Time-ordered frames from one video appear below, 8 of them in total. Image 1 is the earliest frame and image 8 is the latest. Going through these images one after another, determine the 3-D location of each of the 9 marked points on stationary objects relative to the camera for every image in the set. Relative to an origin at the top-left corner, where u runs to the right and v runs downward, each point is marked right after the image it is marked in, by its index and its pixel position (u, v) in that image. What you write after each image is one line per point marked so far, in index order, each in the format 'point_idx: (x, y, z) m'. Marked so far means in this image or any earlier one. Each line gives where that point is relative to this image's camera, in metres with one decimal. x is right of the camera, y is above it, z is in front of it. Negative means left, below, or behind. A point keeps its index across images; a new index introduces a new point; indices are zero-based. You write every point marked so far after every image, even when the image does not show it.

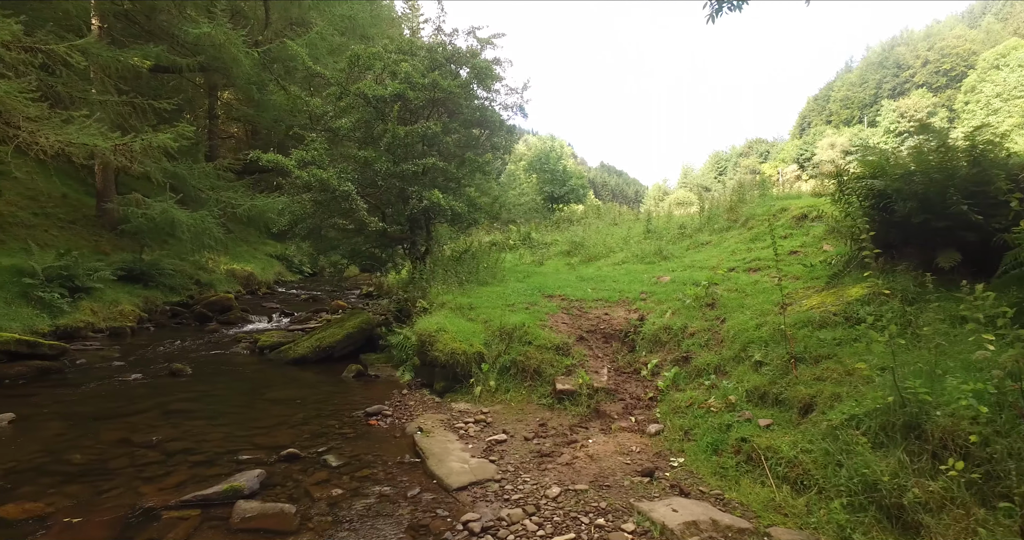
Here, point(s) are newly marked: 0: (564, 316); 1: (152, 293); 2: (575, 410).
0: (+0.6, -0.5, +7.4) m
1: (-8.6, -0.5, +16.3) m
2: (+0.5, -1.1, +5.4) m
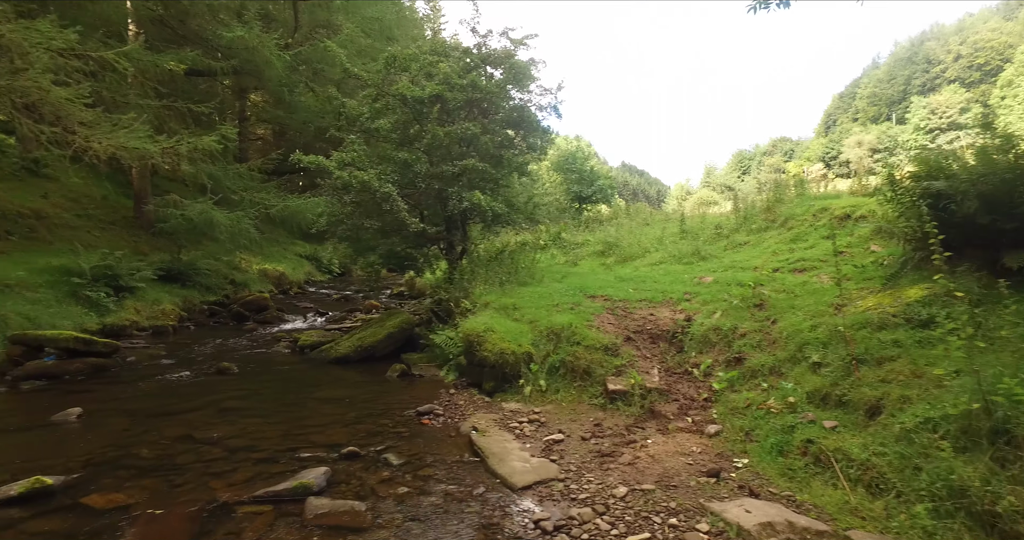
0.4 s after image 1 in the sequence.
0: (+1.1, -0.5, +7.4) m
1: (-7.8, -0.5, +16.6) m
2: (+0.9, -1.1, +5.4) m
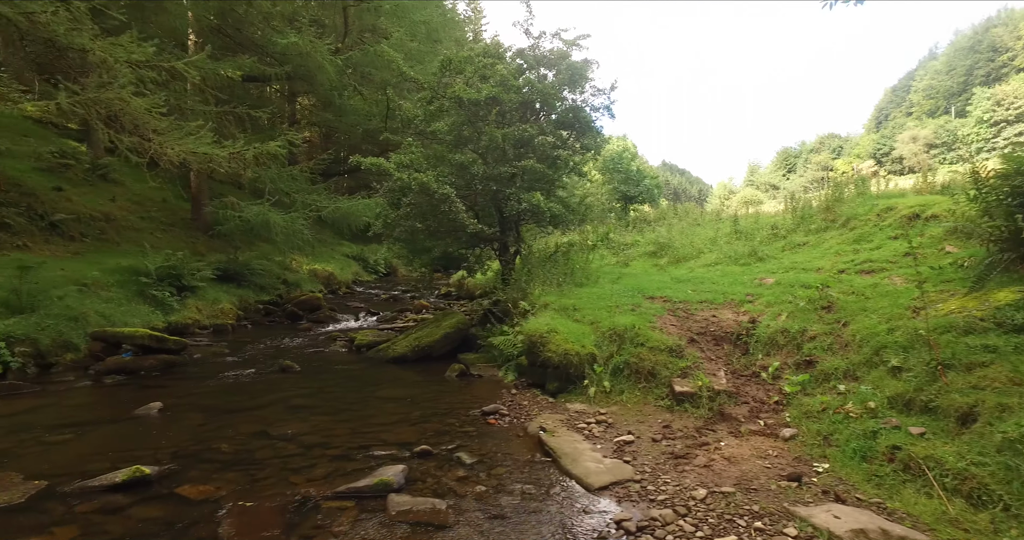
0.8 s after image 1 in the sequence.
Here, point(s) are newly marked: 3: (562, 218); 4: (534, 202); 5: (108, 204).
0: (+1.7, -0.5, +7.4) m
1: (-6.6, -0.6, +17.1) m
2: (+1.5, -1.1, +5.4) m
3: (+0.8, +0.8, +10.4) m
4: (+0.3, +1.0, +9.7) m
5: (-11.0, +1.8, +18.7) m
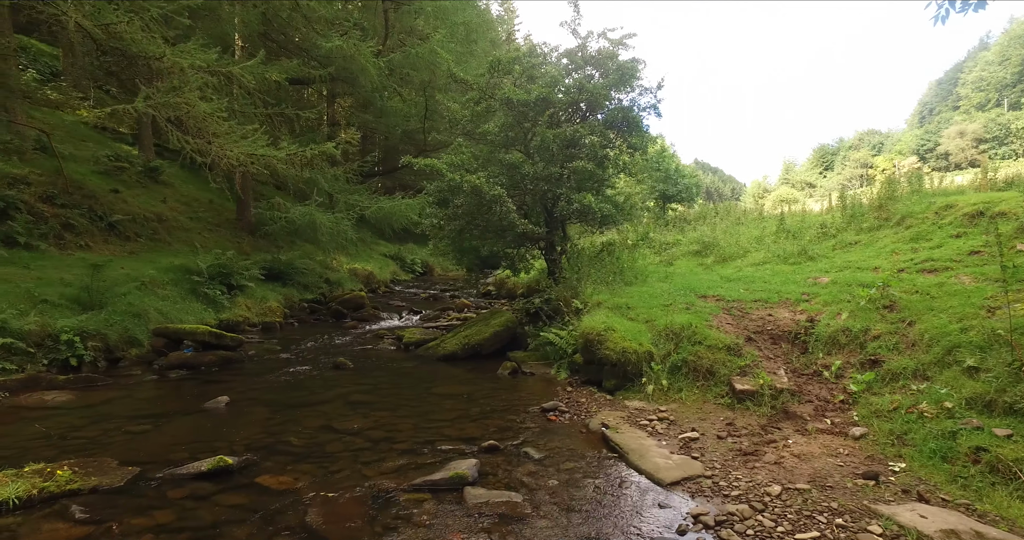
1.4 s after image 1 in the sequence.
0: (+2.3, -0.5, +7.4) m
1: (-5.6, -0.5, +17.4) m
2: (+1.9, -1.1, +5.4) m
3: (+1.5, +0.8, +10.4) m
4: (+1.0, +1.0, +9.7) m
5: (-9.9, +1.8, +19.3) m
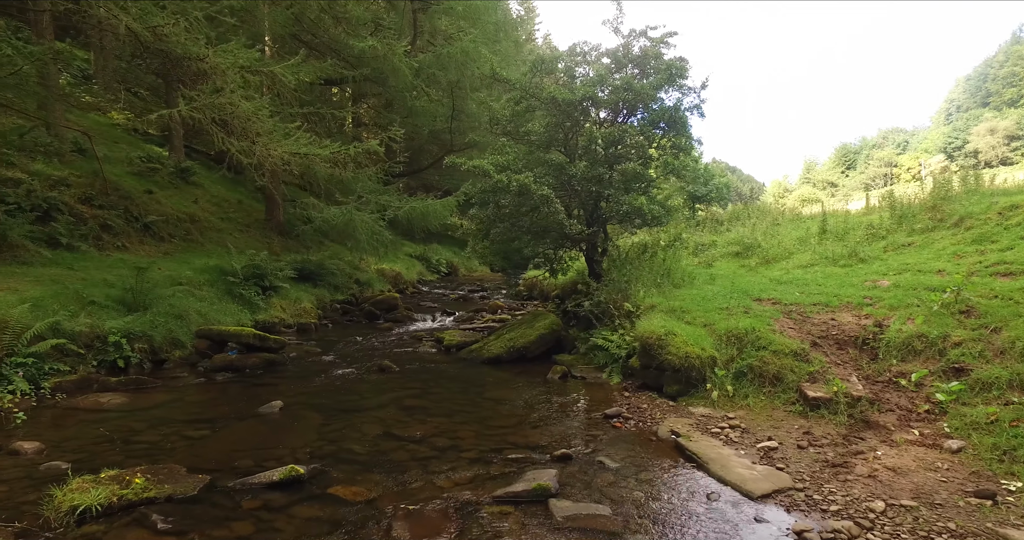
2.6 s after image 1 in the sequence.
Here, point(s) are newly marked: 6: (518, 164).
0: (+2.9, -0.5, +7.2) m
1: (-4.8, -0.5, +17.4) m
2: (+2.5, -1.1, +5.2) m
3: (+2.2, +0.8, +10.2) m
4: (+1.6, +0.9, +9.5) m
5: (-9.0, +1.8, +19.4) m
6: (0.0, +1.7, +10.5) m
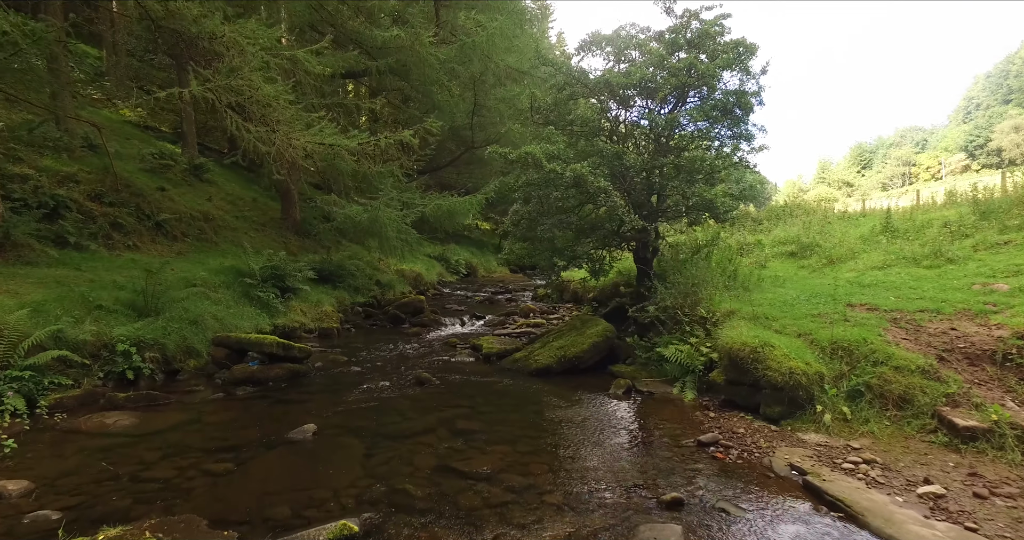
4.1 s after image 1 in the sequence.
0: (+3.5, -0.5, +6.2) m
1: (-4.1, -0.6, +16.5) m
2: (+3.0, -1.1, +4.2) m
3: (+2.8, +0.8, +9.2) m
4: (+2.3, +0.9, +8.6) m
5: (-8.3, +1.8, +18.5) m
6: (+0.6, +1.6, +9.6) m
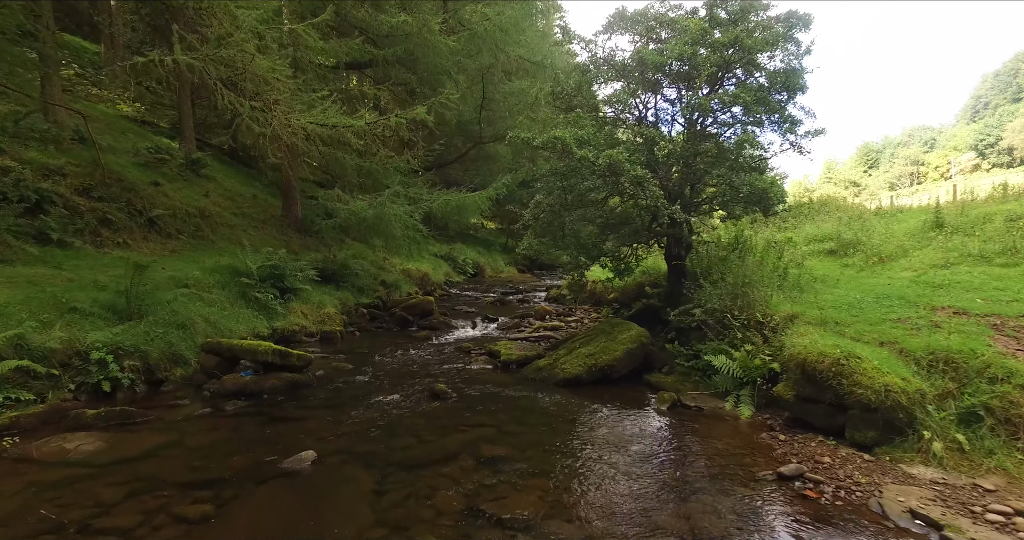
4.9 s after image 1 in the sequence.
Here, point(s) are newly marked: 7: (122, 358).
0: (+3.7, -0.5, +5.2) m
1: (-3.7, -0.6, +15.6) m
2: (+3.3, -1.1, +3.2) m
3: (+3.1, +0.8, +8.3) m
4: (+2.6, +0.9, +7.6) m
5: (-7.9, +1.8, +17.6) m
6: (+0.9, +1.7, +8.6) m
7: (-4.1, -0.9, +7.3) m
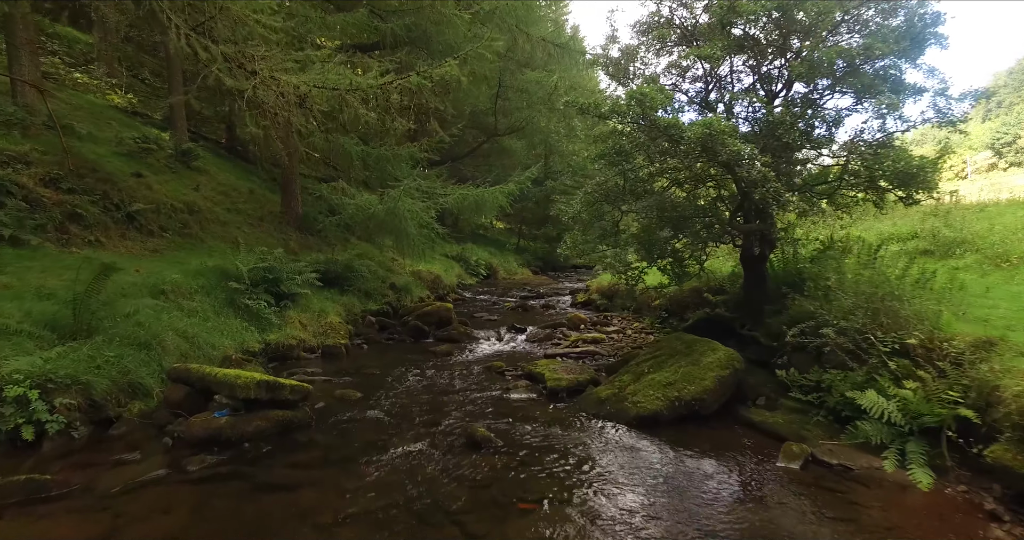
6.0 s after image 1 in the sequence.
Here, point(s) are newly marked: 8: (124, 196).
0: (+4.2, -0.6, +3.3) m
1: (-3.2, -0.6, +13.7) m
2: (+3.8, -1.2, +1.3) m
3: (+3.6, +0.7, +6.4) m
4: (+3.1, +0.9, +5.7) m
5: (-7.4, +1.7, +15.8) m
6: (+1.4, +1.6, +6.7) m
7: (-3.6, -1.0, +5.4) m
8: (-7.5, +1.4, +13.2) m
